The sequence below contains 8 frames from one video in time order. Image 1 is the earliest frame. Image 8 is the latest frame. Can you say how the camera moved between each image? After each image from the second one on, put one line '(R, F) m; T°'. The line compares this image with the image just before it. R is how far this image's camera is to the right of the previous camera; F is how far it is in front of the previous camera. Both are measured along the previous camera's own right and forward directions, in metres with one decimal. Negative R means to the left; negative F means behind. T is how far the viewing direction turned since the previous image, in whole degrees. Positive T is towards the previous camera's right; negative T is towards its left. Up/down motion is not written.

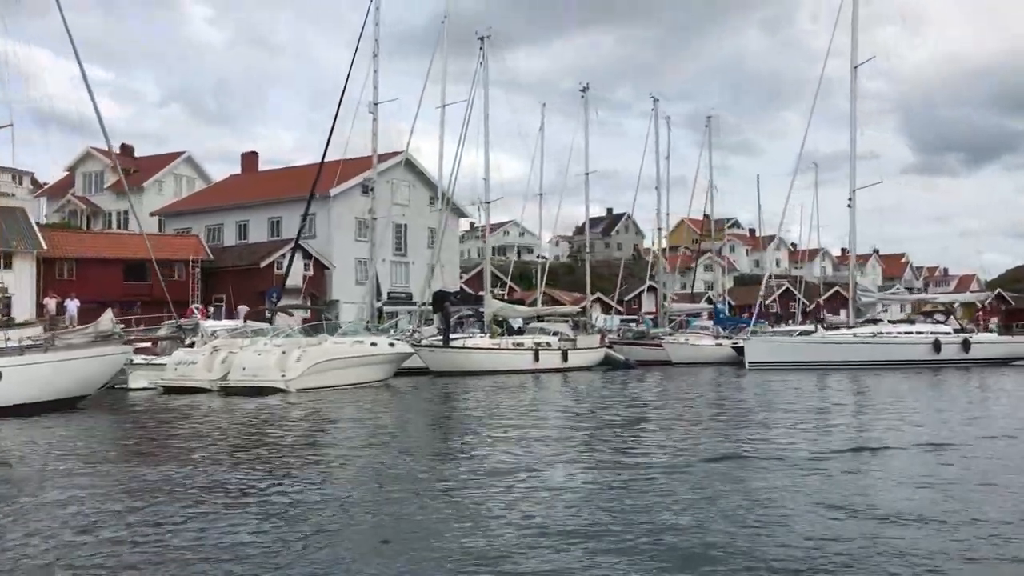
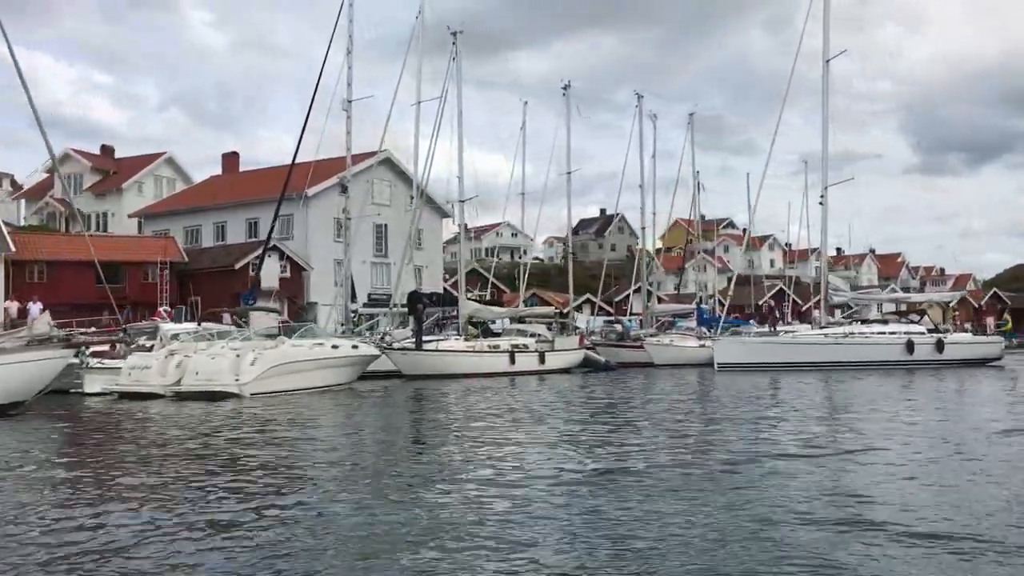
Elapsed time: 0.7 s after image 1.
(+1.0, +0.9) m; 0°
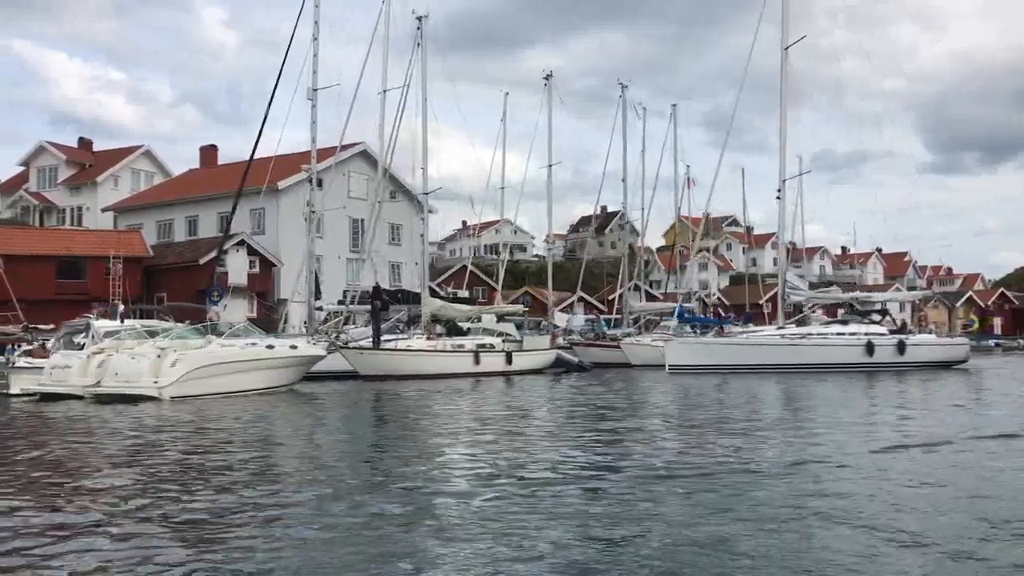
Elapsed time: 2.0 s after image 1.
(+1.8, +1.6) m; -1°
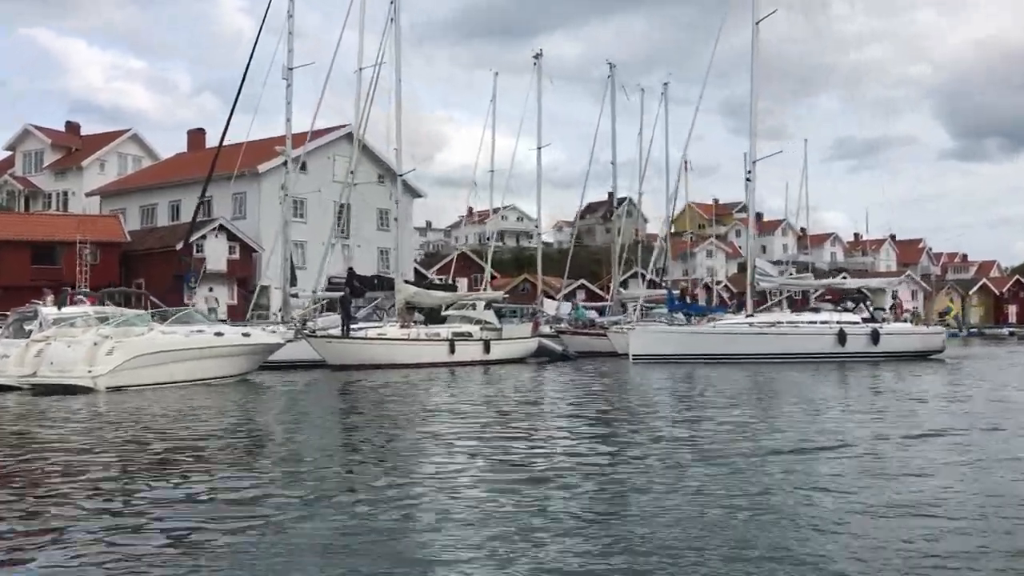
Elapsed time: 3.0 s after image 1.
(+1.4, +1.4) m; -1°
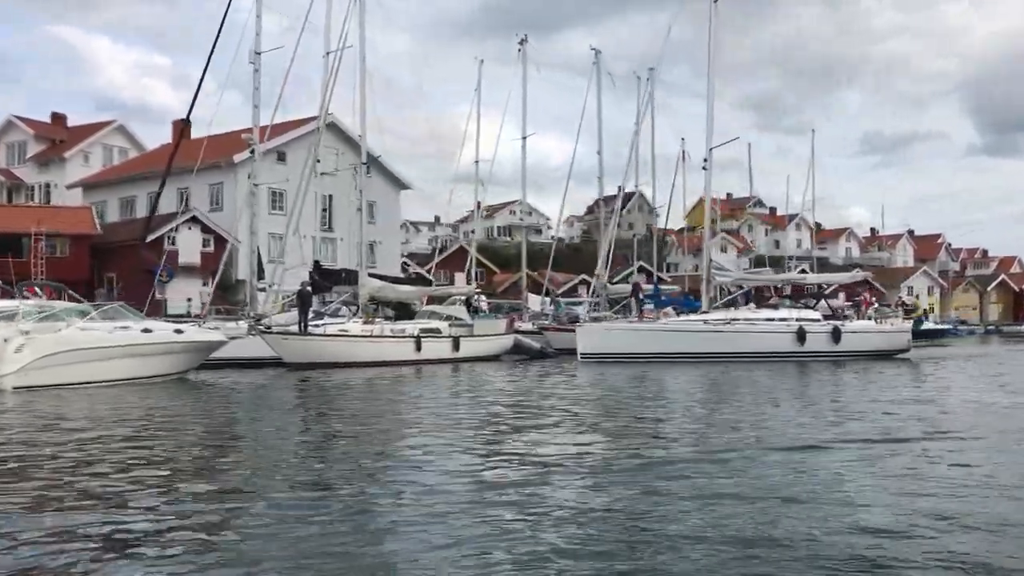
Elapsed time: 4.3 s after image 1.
(+1.8, +1.8) m; -1°
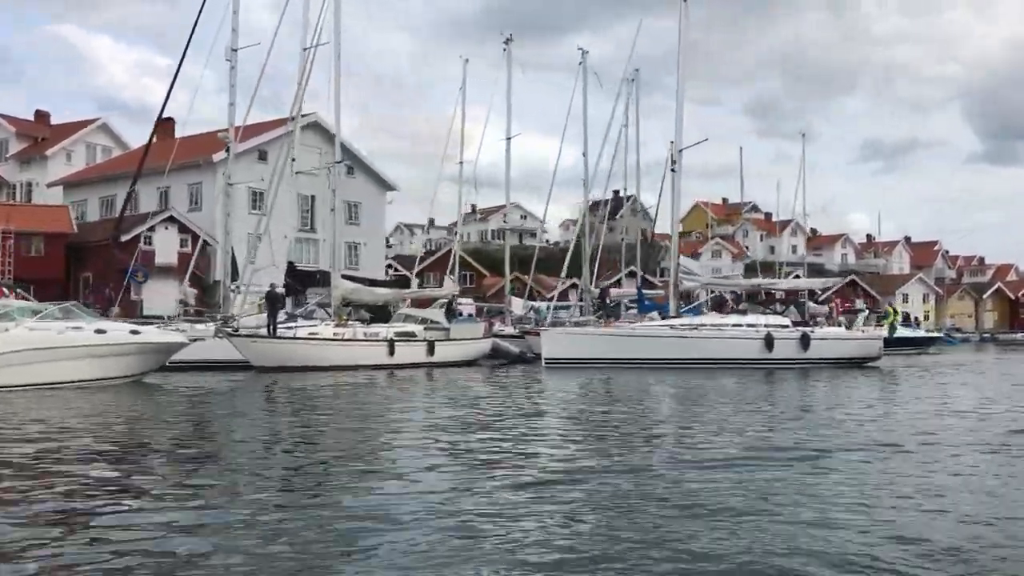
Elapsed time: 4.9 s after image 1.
(+0.8, +0.8) m; 0°
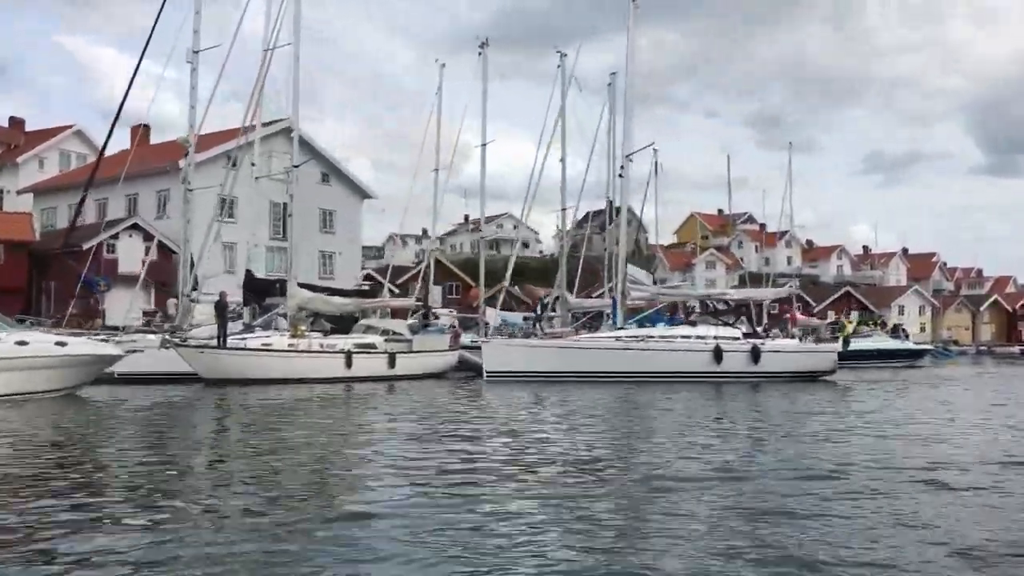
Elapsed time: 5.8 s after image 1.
(+1.2, +1.3) m; 0°
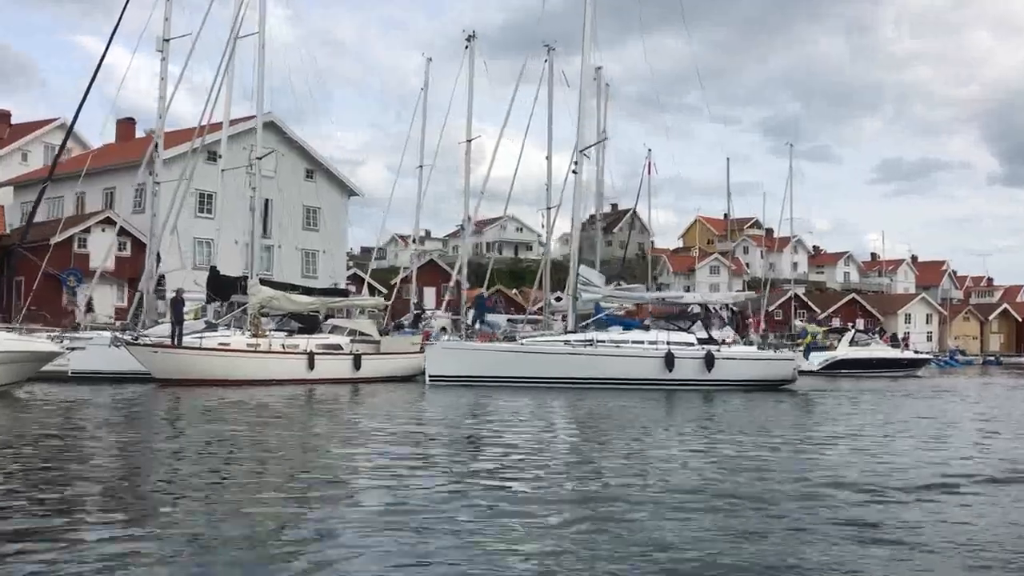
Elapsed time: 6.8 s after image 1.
(+1.2, +1.4) m; -1°
